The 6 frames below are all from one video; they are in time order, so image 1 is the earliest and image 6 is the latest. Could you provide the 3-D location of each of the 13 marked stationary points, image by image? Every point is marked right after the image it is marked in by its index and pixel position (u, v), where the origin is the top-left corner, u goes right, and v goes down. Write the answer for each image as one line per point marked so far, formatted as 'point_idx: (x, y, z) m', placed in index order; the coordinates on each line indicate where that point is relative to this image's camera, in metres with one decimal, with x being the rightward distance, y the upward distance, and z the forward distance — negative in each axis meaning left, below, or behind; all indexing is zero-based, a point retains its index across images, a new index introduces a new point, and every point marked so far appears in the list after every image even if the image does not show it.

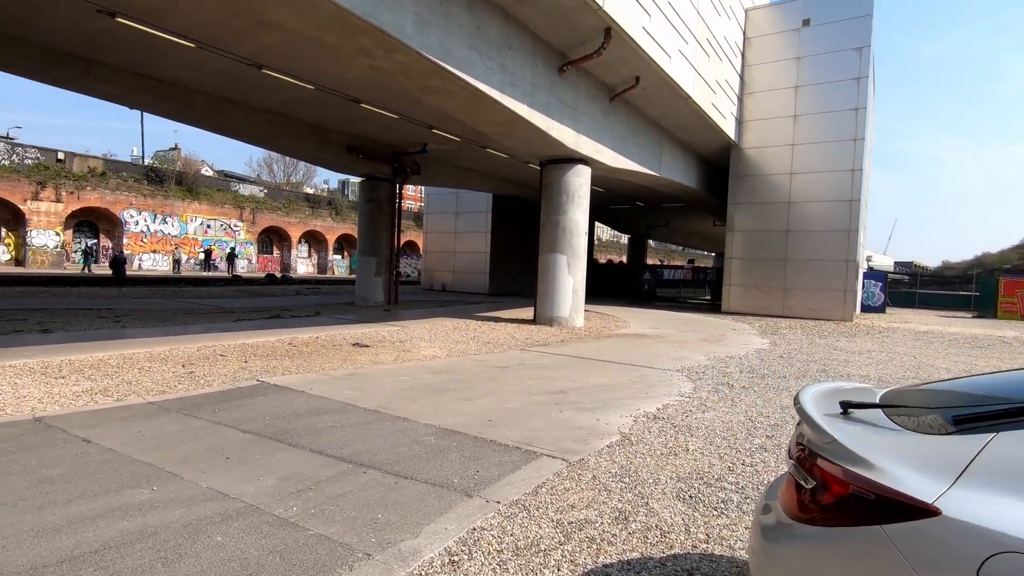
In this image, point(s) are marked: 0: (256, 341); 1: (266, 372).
0: (-4.7, -1.0, +10.0) m
1: (-3.2, -1.1, +7.0) m
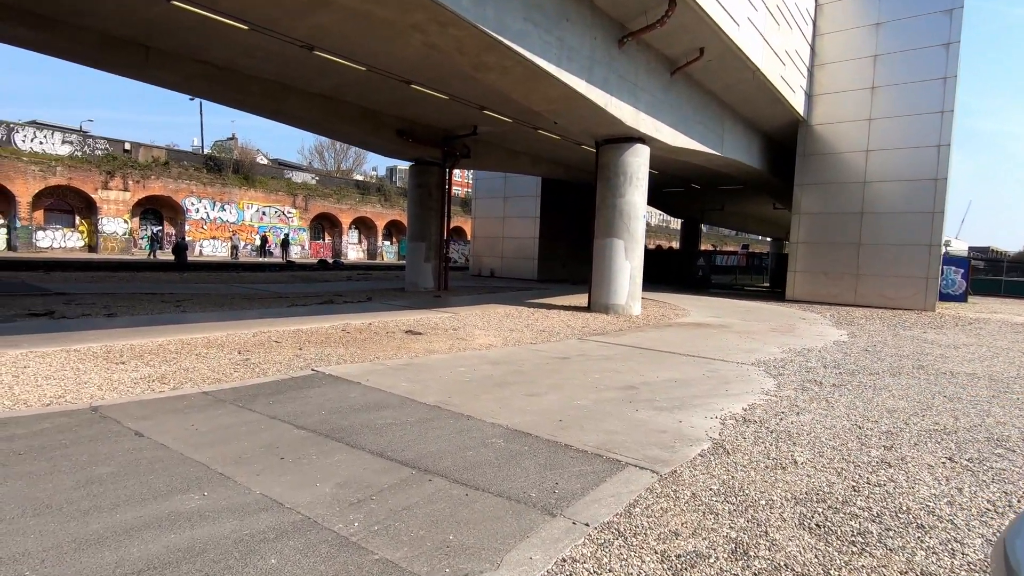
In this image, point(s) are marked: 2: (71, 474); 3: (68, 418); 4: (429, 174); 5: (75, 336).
0: (-3.7, -0.7, +9.9) m
1: (-2.4, -0.9, +6.8) m
2: (-2.5, -1.1, +3.1) m
3: (-3.4, -1.0, +4.1) m
4: (-2.9, +4.0, +18.7) m
5: (-6.7, -0.7, +8.2) m
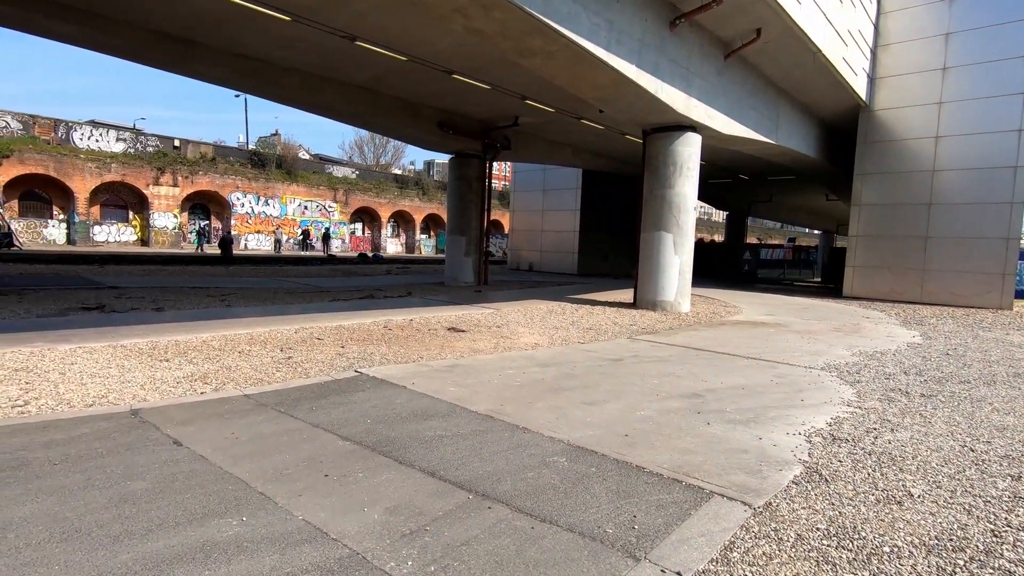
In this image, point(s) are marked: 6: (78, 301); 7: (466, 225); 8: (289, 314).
0: (-2.9, -0.6, +9.7) m
1: (-1.8, -0.9, +6.5) m
2: (-2.2, -1.1, +2.9) m
3: (-2.9, -1.0, +3.9) m
4: (-1.5, +4.2, +18.4) m
5: (-6.0, -0.7, +8.2) m
6: (-8.7, -0.3, +10.7) m
7: (-1.6, +2.2, +18.6) m
8: (-4.4, -0.5, +10.7) m
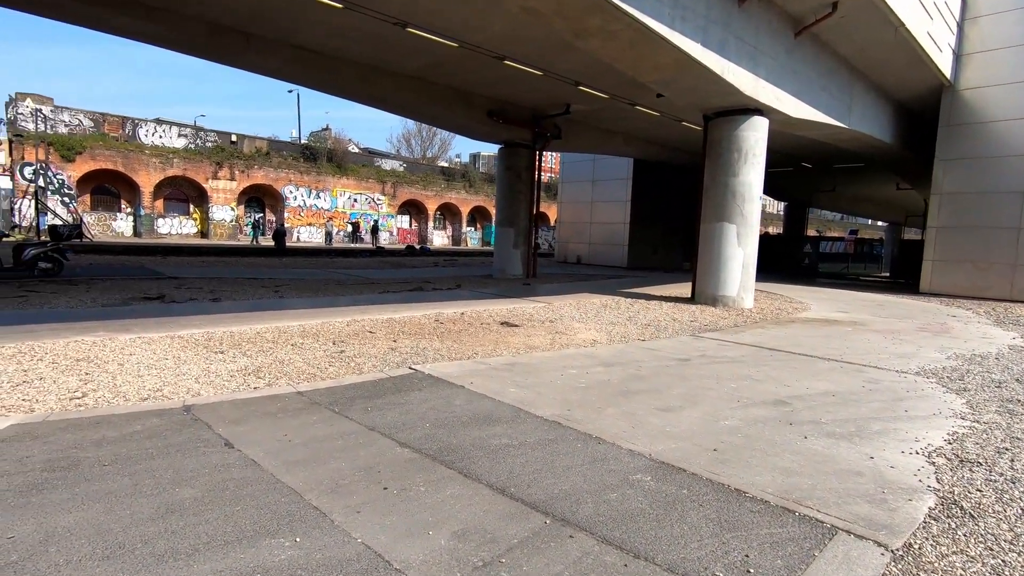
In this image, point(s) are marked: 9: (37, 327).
0: (-1.9, -0.5, +9.5) m
1: (-1.1, -0.8, +6.3) m
2: (-1.8, -1.0, +2.7) m
3: (-2.5, -0.9, +3.8) m
4: (+0.2, +4.4, +18.0) m
5: (-5.1, -0.5, +8.3) m
6: (-7.6, -0.1, +11.0) m
7: (+0.1, +2.4, +18.2) m
8: (-3.4, -0.4, +10.7) m
9: (-6.5, -0.5, +7.4) m
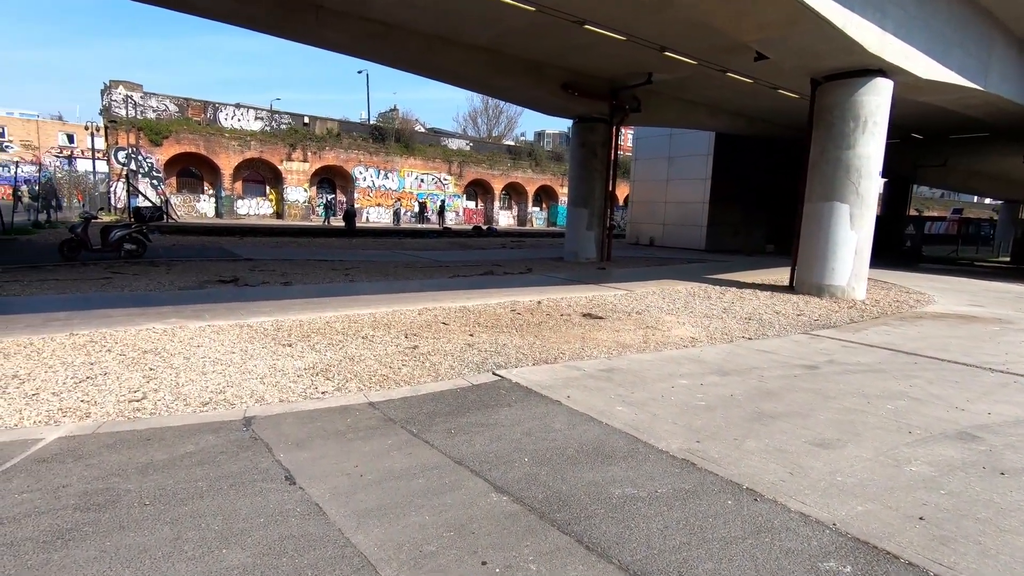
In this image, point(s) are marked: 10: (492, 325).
0: (-0.6, -0.3, +8.9) m
1: (-0.1, -0.7, +5.6) m
2: (-1.2, -1.1, +2.1) m
3: (-1.8, -0.9, +3.2) m
4: (+2.6, +4.9, +16.9) m
5: (-3.9, -0.3, +8.0) m
6: (-6.1, +0.3, +11.0) m
7: (+2.5, +2.9, +17.2) m
8: (-1.9, -0.1, +10.2) m
9: (-5.4, -0.3, +7.3) m
10: (-0.3, -0.5, +7.3) m
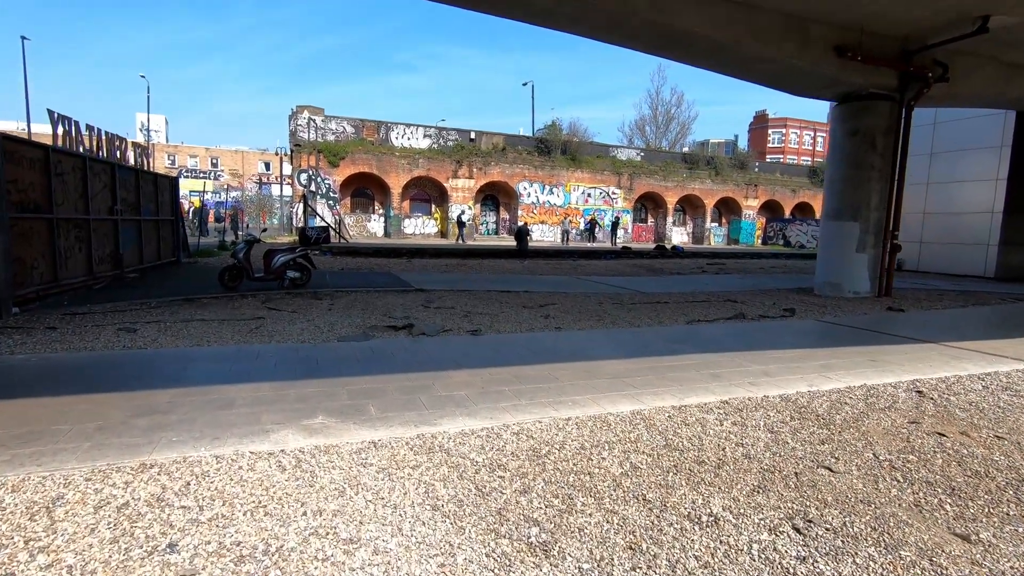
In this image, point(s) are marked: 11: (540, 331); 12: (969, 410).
0: (+2.7, -1.0, +4.9) m
1: (+2.3, -1.3, +1.5) m
2: (+0.3, -1.5, -1.5) m
3: (+0.1, -1.4, -0.3) m
4: (+8.0, +3.9, +11.9) m
5: (-0.7, -0.9, +4.9) m
6: (-2.0, -0.4, +8.4) m
7: (+7.9, +1.9, +12.2) m
8: (+1.8, -0.8, +6.5) m
9: (-2.3, -0.9, +4.6) m
10: (+2.6, -1.2, +3.2) m
11: (+0.4, -0.6, +7.7) m
12: (+4.0, -1.0, +4.7) m
